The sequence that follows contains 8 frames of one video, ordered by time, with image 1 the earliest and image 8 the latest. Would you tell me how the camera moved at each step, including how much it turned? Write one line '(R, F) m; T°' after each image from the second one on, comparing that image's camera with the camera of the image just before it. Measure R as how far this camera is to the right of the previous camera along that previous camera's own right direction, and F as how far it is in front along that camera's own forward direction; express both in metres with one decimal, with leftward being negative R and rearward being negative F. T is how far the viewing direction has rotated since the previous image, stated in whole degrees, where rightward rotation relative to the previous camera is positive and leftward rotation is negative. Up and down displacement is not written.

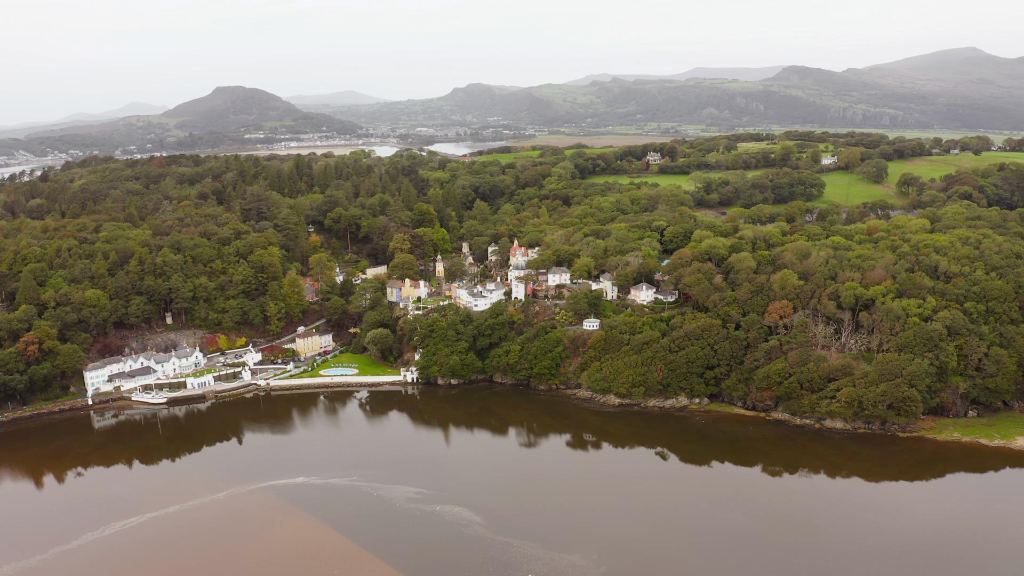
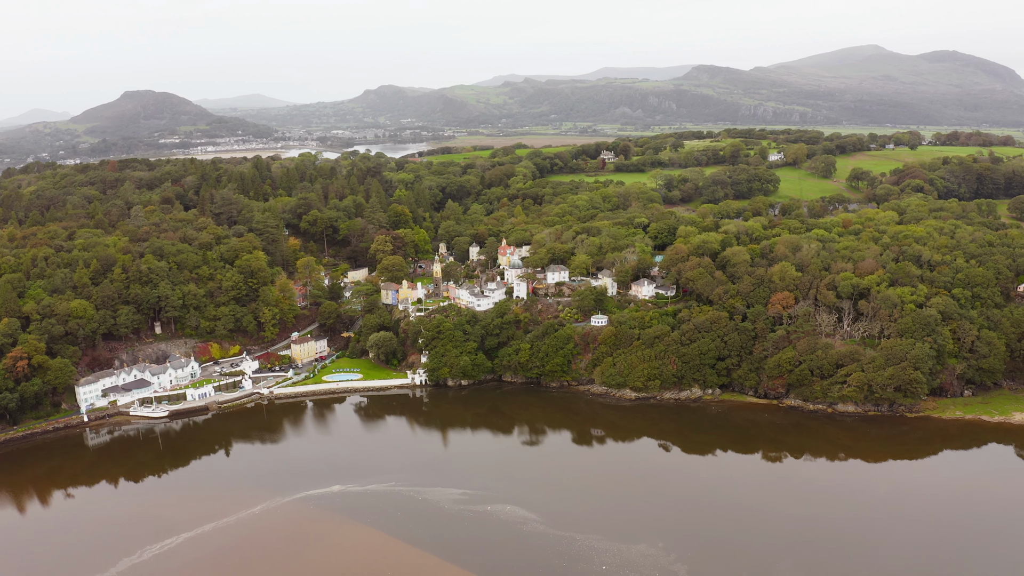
(-6.2, +0.2) m; +6°
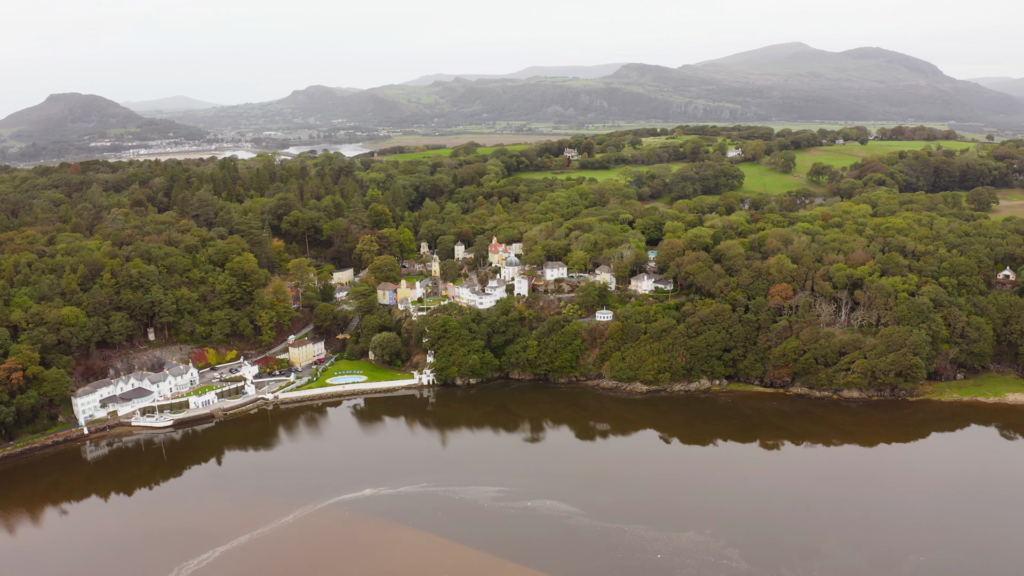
(-4.9, +0.2) m; +5°
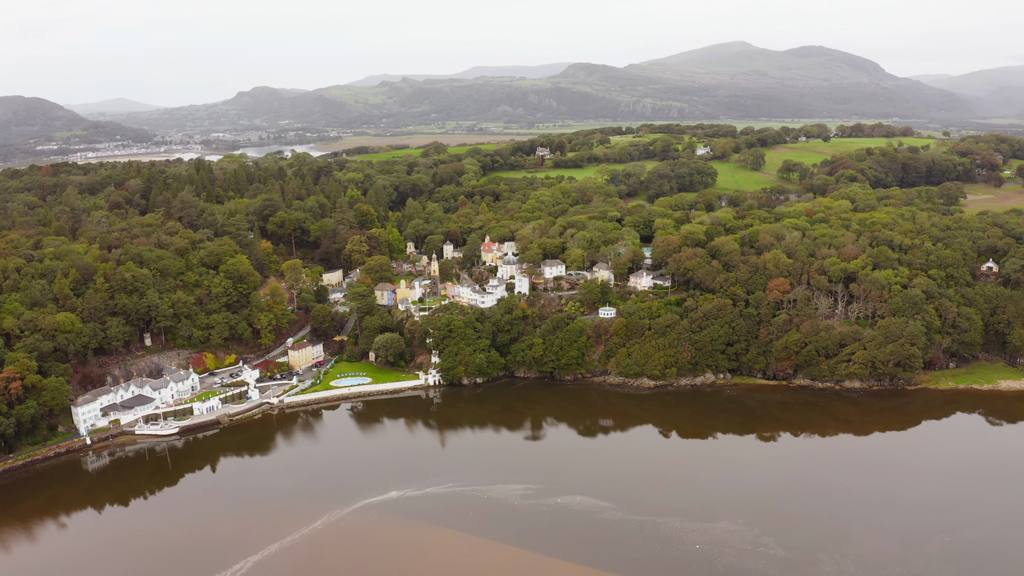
(-3.7, +0.1) m; +4°
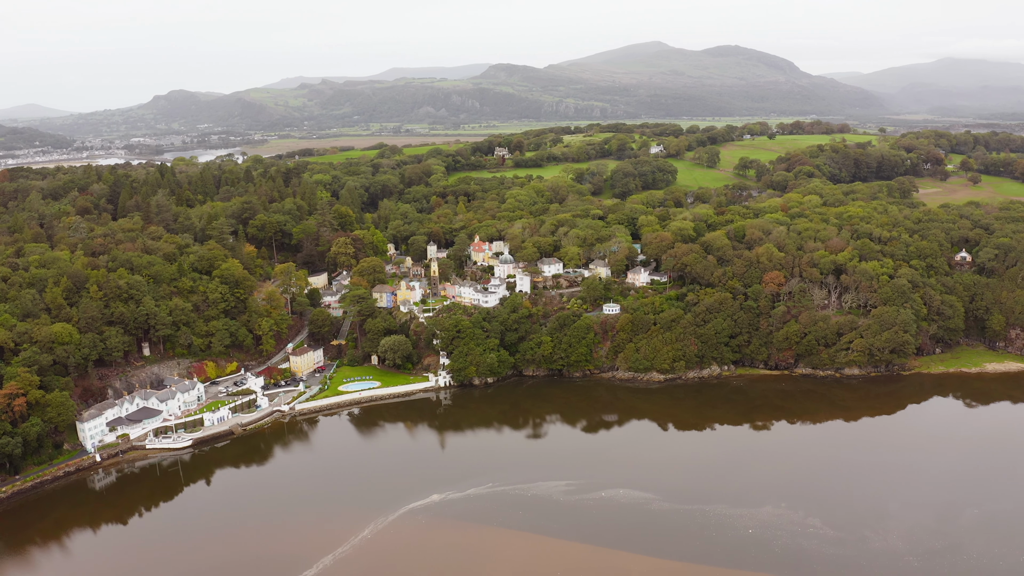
(-5.6, +0.3) m; +6°
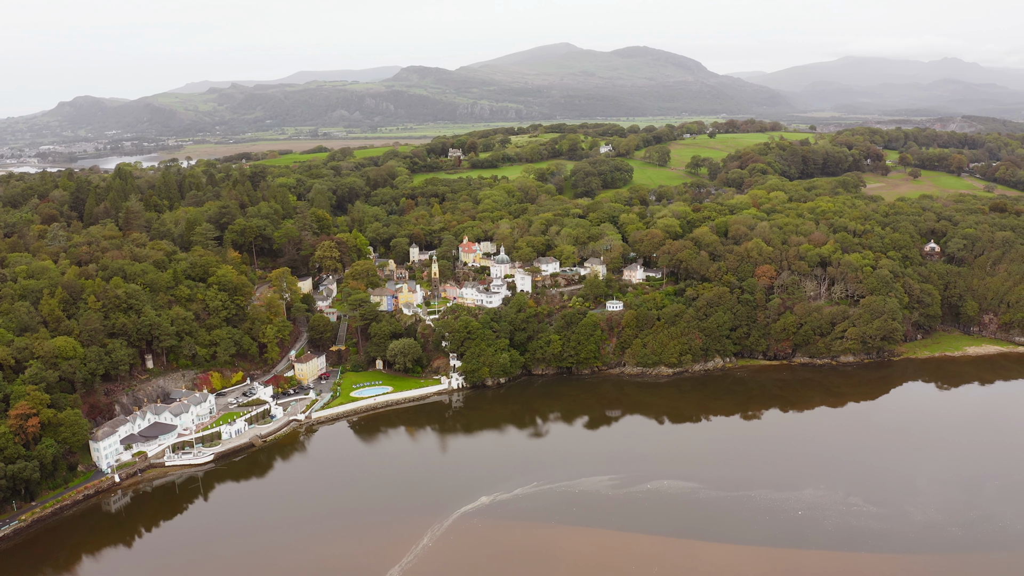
(-6.2, +0.5) m; +7°
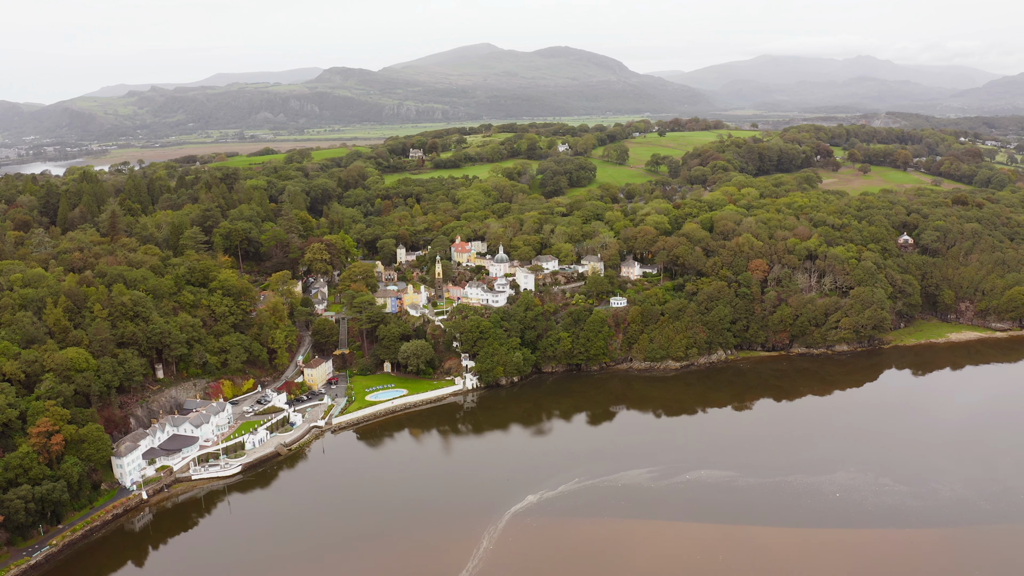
(-5.5, +0.4) m; +6°
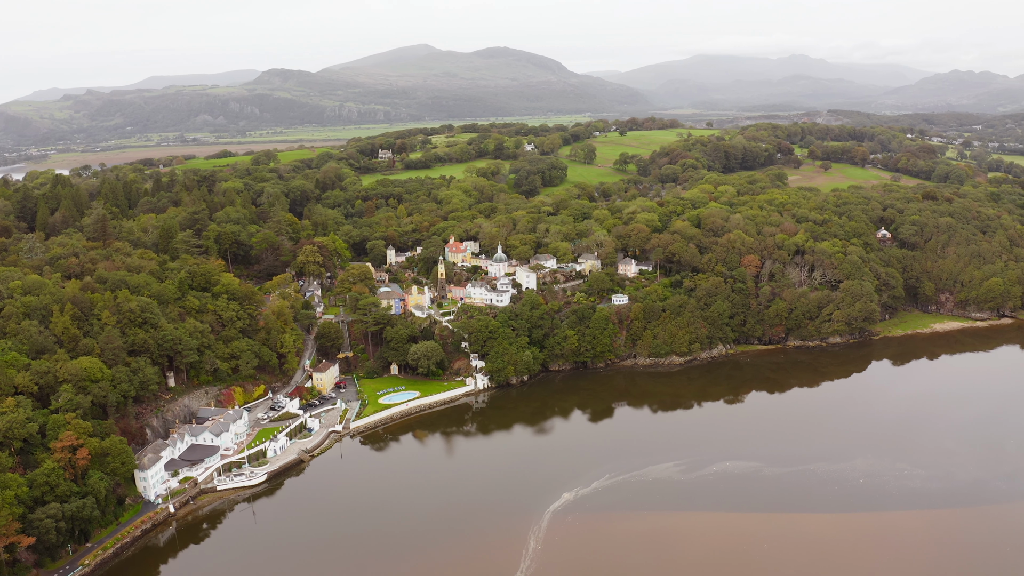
(-4.3, +0.3) m; +4°
